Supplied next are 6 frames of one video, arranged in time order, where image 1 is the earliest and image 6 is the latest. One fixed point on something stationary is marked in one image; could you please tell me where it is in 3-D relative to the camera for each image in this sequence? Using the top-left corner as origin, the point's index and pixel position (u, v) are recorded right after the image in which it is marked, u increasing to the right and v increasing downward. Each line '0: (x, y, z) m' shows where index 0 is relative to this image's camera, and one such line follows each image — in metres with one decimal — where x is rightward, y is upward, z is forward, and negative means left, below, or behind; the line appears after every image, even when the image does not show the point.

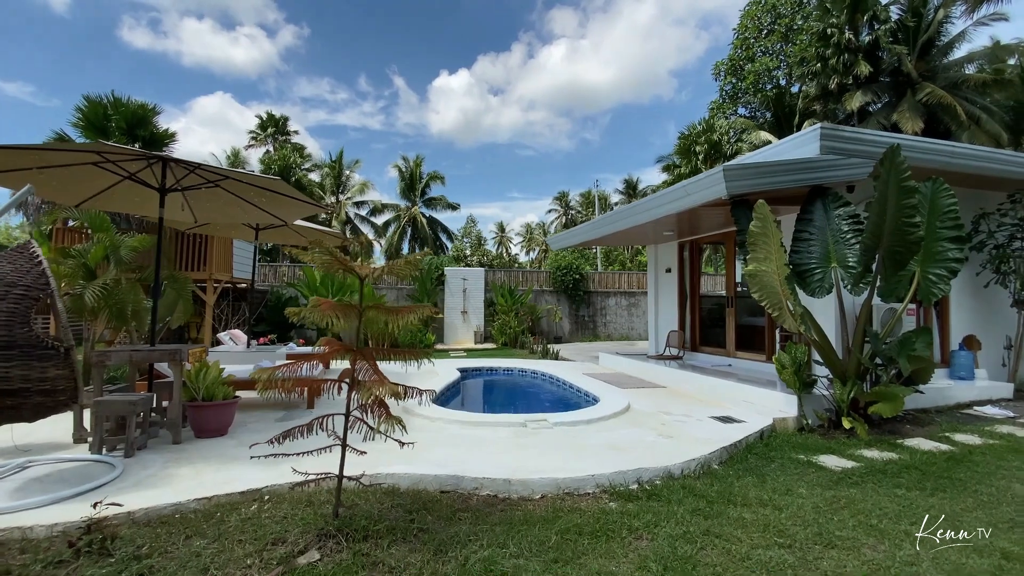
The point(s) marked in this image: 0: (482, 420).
0: (-0.3, -1.5, +5.2) m
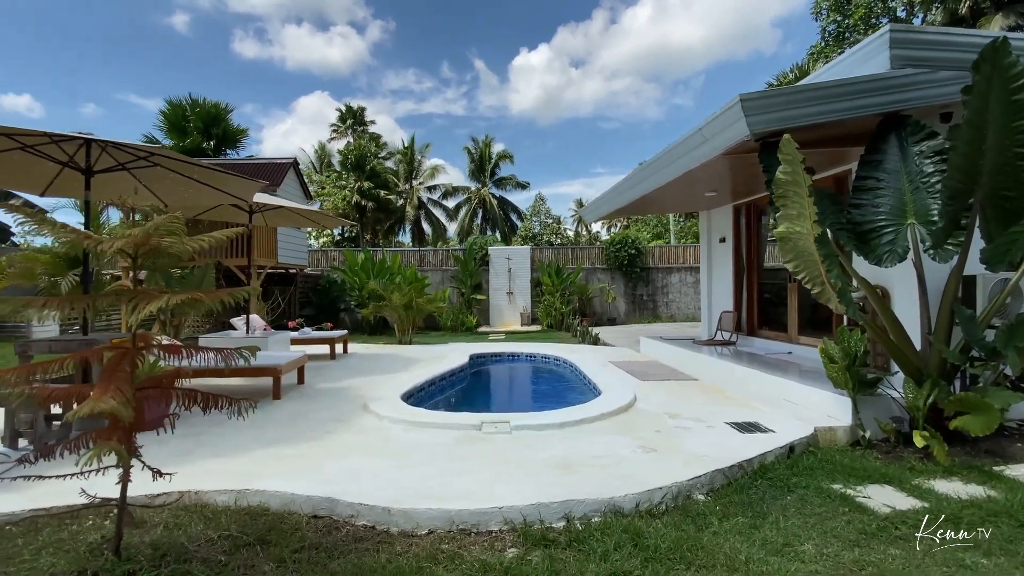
0: (-0.7, -1.2, +4.4) m
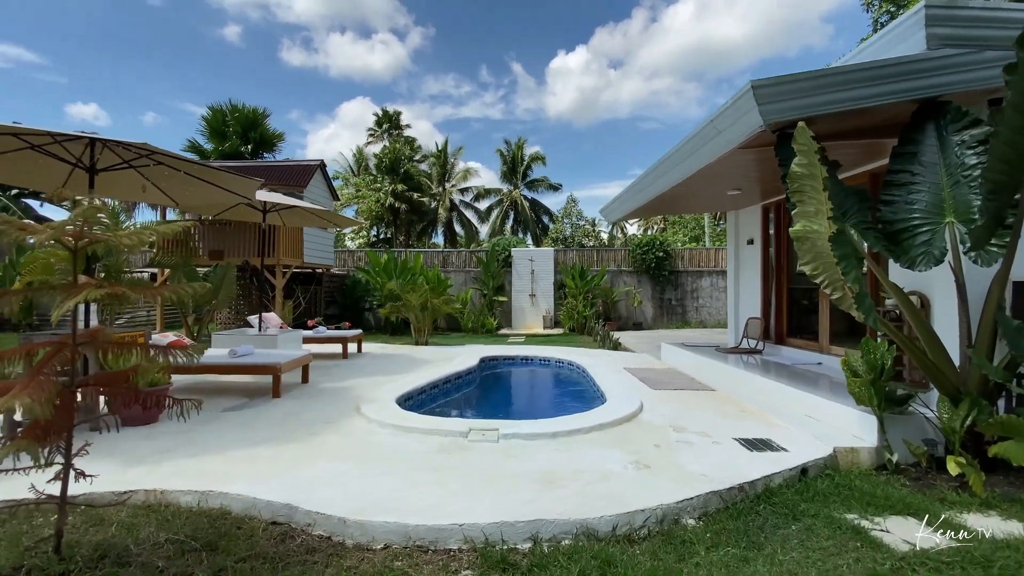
0: (-0.8, -1.2, +4.3) m
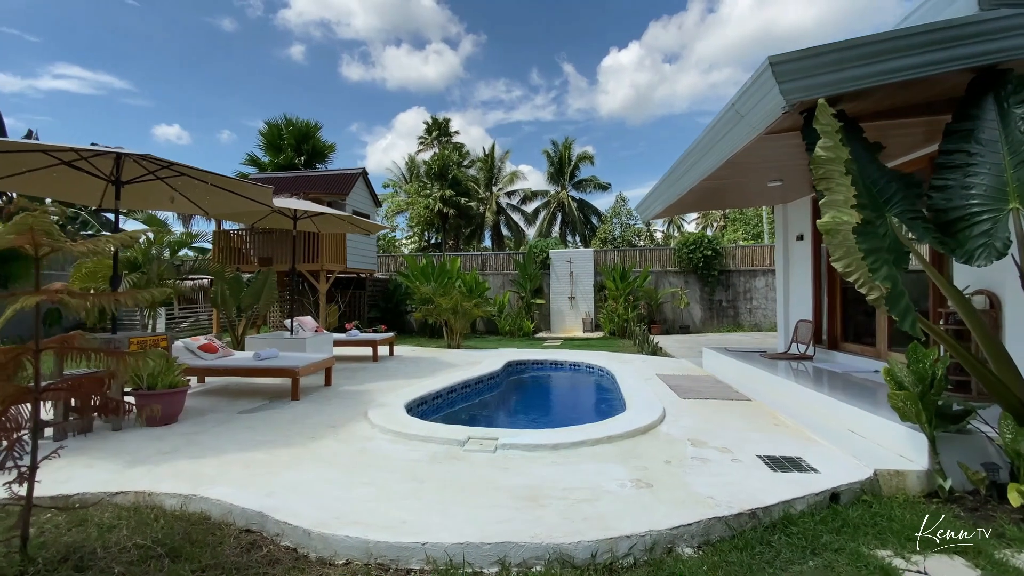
0: (-0.8, -1.3, +4.2) m
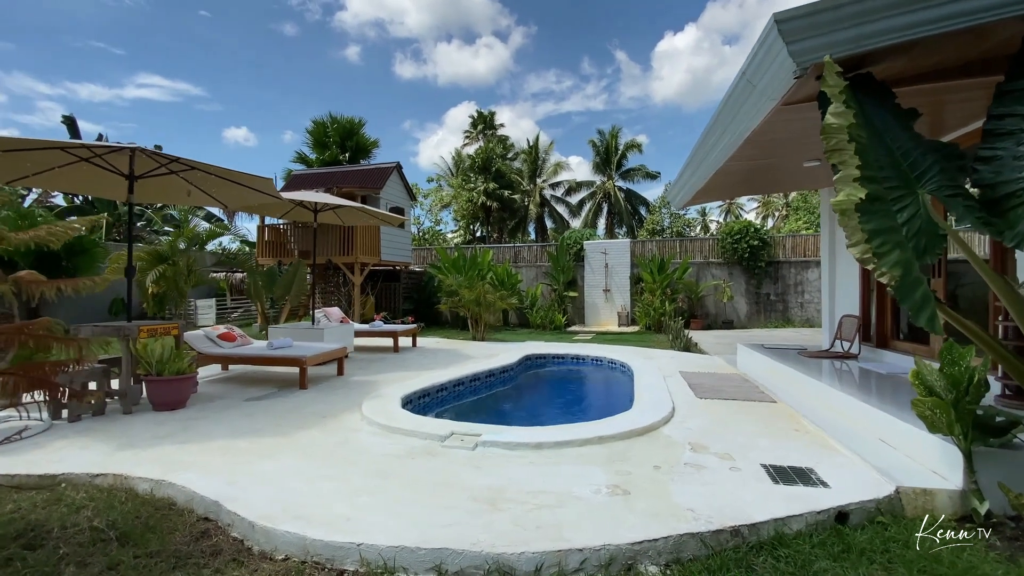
0: (-0.9, -1.2, +4.1) m
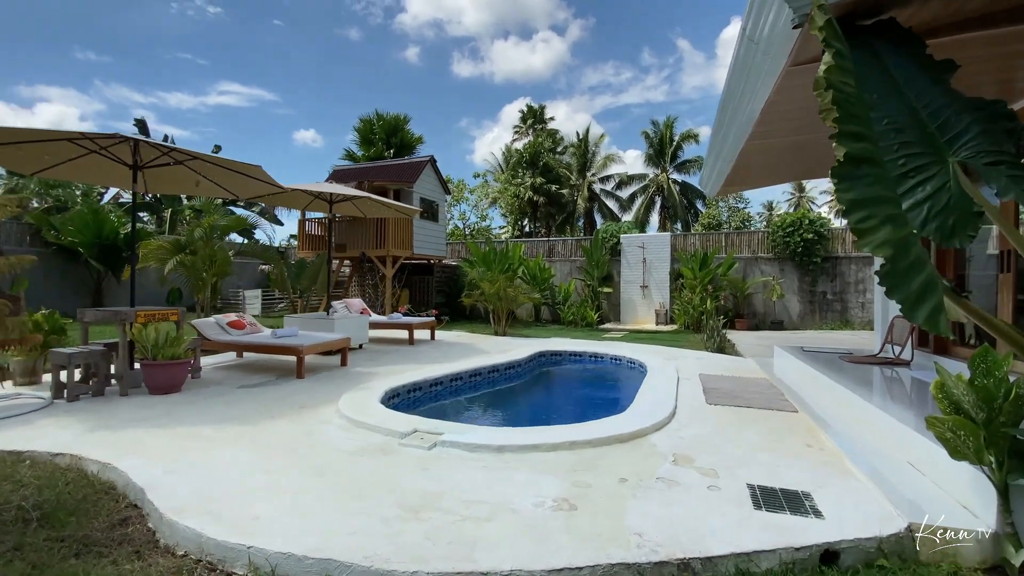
0: (-1.1, -1.1, +3.9) m
